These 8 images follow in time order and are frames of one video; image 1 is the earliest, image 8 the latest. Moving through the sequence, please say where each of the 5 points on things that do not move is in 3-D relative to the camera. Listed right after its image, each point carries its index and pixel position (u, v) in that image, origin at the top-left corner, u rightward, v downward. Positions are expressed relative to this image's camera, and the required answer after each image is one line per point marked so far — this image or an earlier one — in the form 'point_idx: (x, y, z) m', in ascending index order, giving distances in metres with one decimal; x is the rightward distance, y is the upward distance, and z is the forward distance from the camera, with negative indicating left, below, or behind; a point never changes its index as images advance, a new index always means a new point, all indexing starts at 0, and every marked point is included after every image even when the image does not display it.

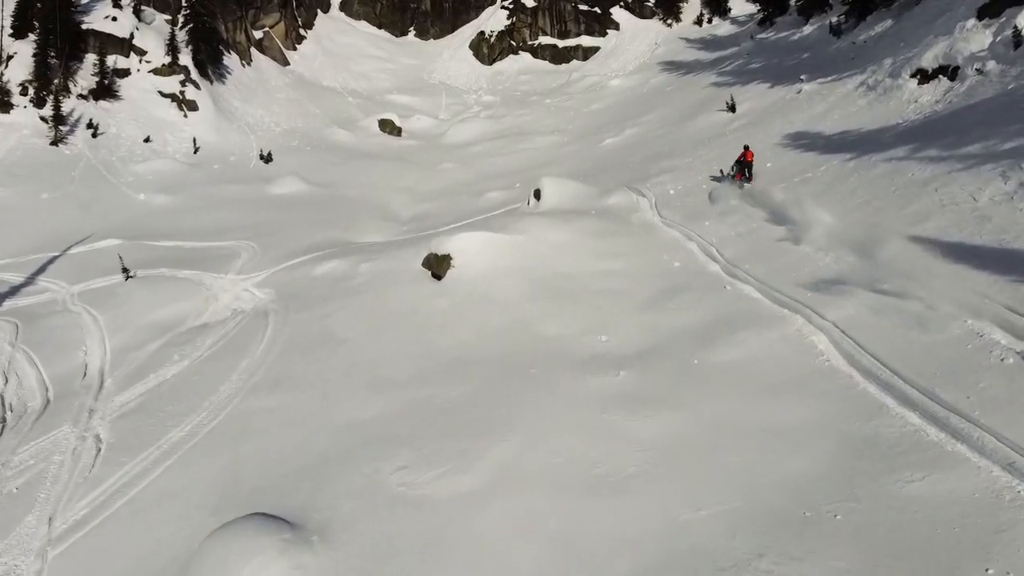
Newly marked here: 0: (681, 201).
0: (+2.8, +1.4, +13.3) m
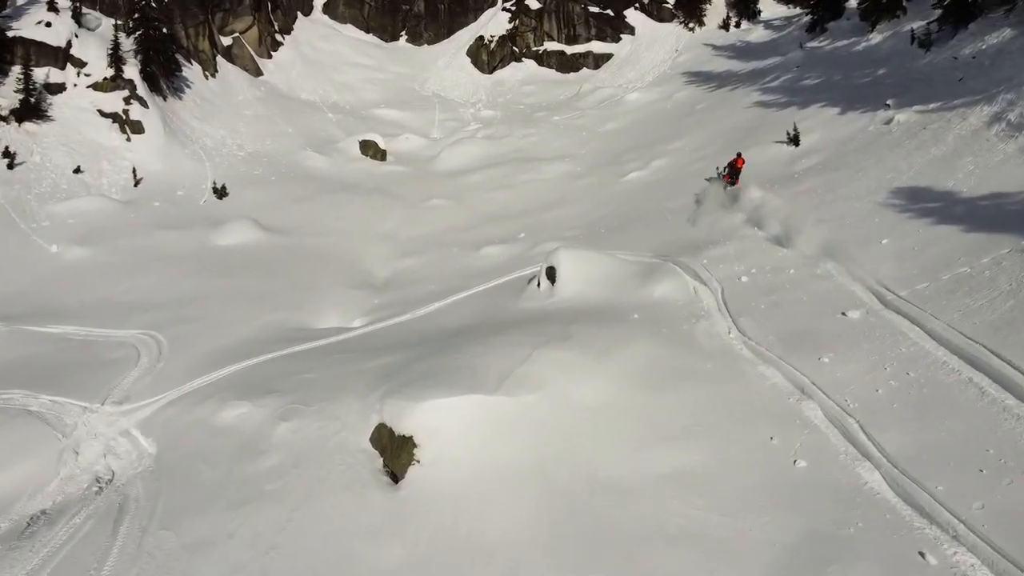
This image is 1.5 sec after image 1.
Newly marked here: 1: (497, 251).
0: (+2.8, -0.2, +9.1) m
1: (-0.3, +0.7, +15.8) m
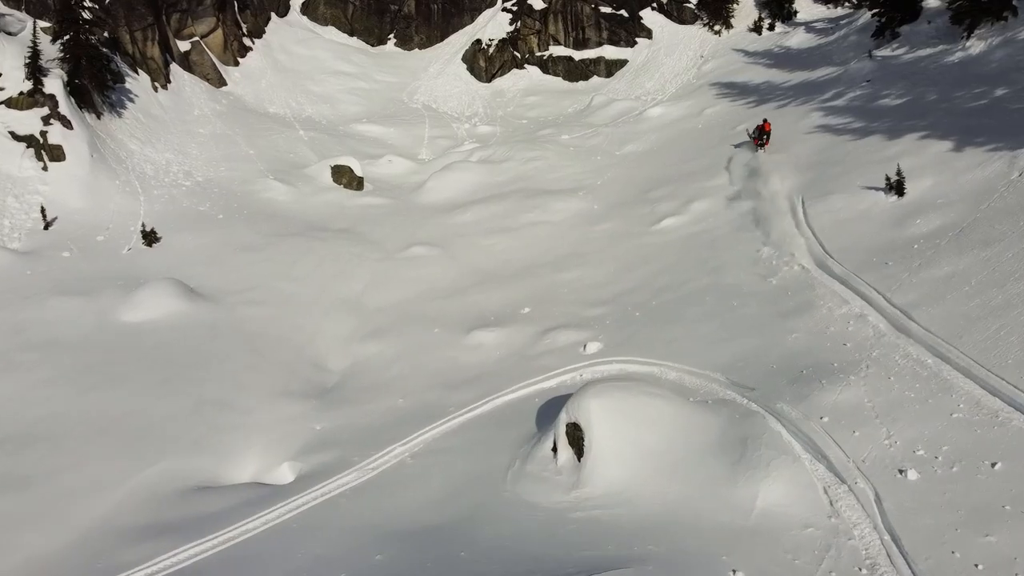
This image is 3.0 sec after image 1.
0: (+2.8, -1.6, +4.9) m
1: (-0.3, -0.7, +11.6) m
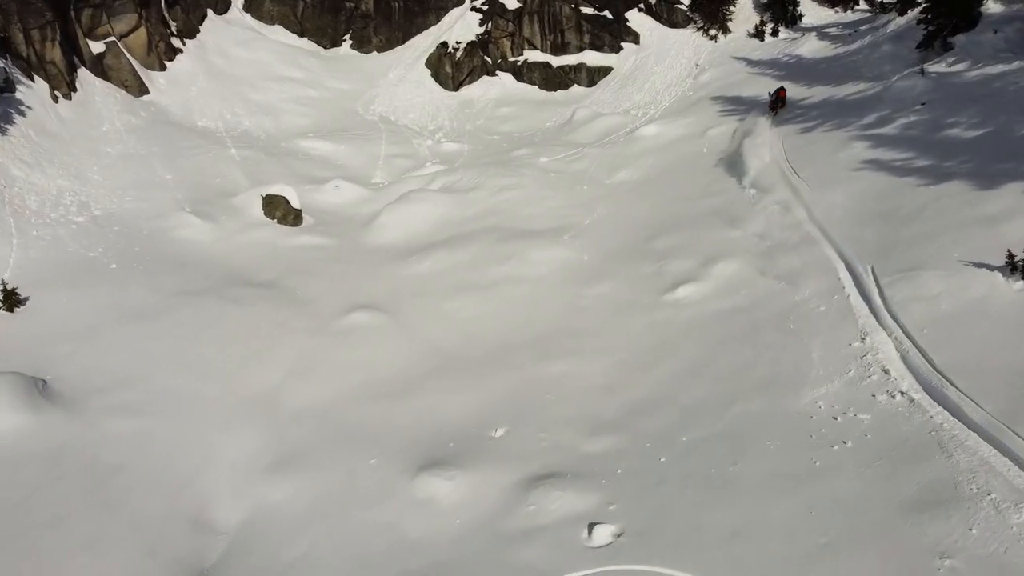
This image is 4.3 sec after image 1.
0: (+2.7, -2.8, +1.4) m
1: (-0.6, -2.0, +8.0) m
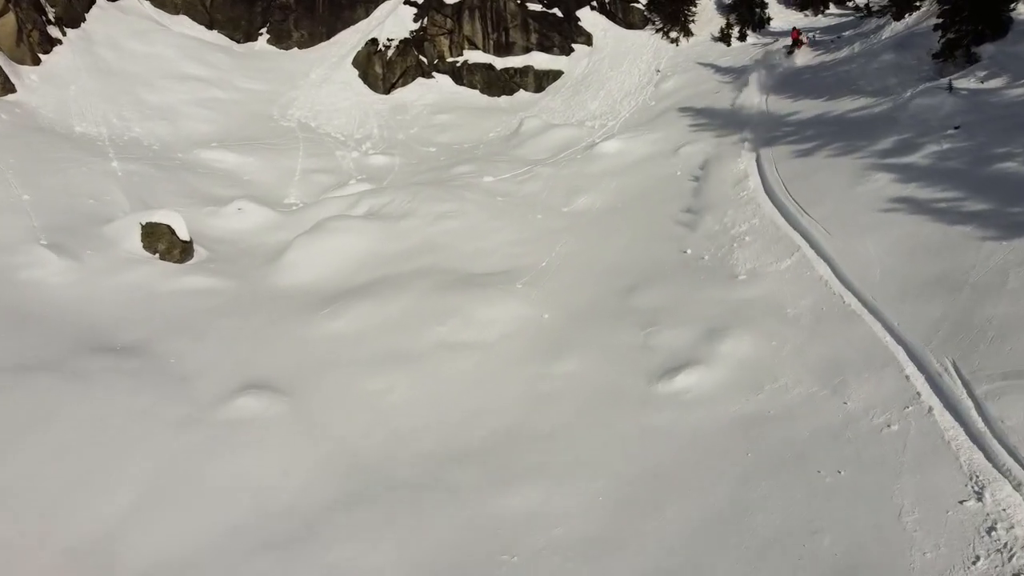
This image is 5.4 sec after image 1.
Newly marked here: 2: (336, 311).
0: (+2.9, -3.7, -1.4) m
1: (-0.9, -2.9, +4.9) m
2: (-2.5, -0.4, +11.9) m
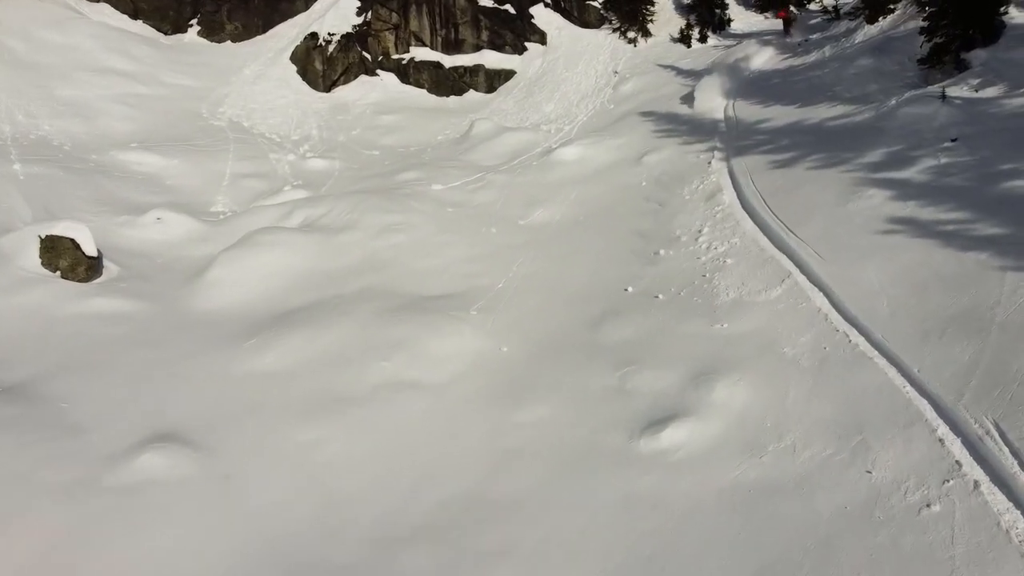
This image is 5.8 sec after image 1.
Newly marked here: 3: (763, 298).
0: (+3.2, -4.1, -2.5) m
1: (-1.1, -3.2, +3.5) m
2: (-3.1, -0.8, +10.4) m
3: (+2.8, -0.1, +9.0) m
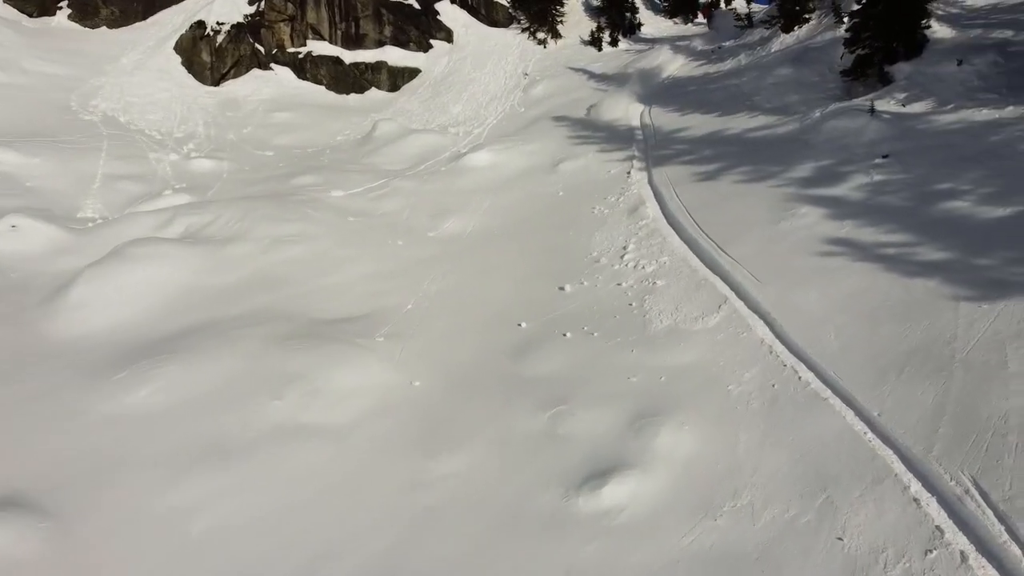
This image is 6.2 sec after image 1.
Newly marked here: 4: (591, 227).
0: (+3.7, -4.4, -3.1) m
1: (-1.2, -3.5, +2.3) m
2: (-4.1, -1.0, +8.9) m
3: (+2.0, -0.4, +8.2) m
4: (+1.2, +0.9, +11.8) m
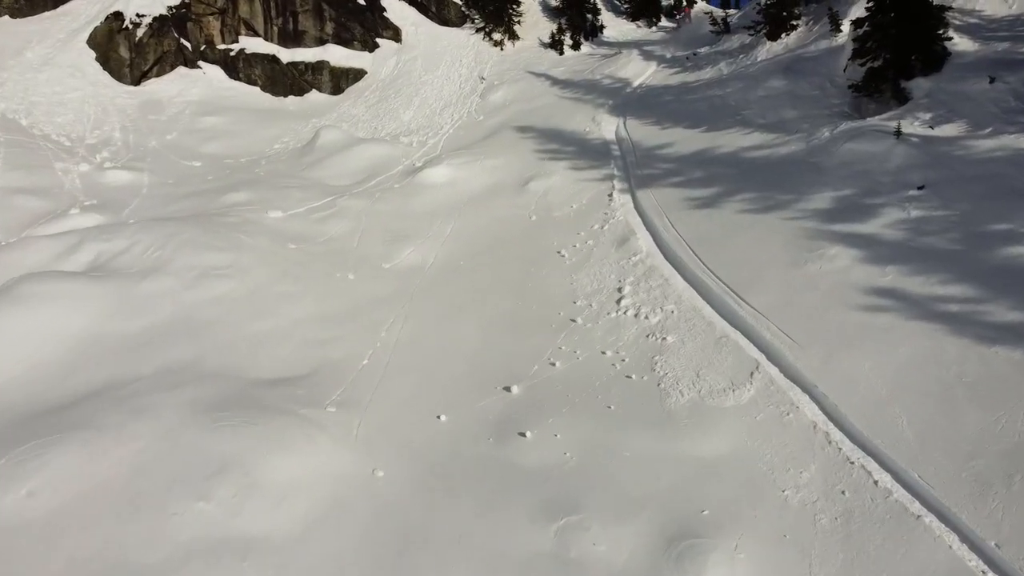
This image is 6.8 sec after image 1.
0: (+4.5, -5.0, -4.5) m
1: (-0.9, -4.1, +0.6) m
2: (-4.2, -1.6, +7.0) m
3: (+1.9, -0.9, +6.7) m
4: (+0.8, +0.4, +10.3) m
